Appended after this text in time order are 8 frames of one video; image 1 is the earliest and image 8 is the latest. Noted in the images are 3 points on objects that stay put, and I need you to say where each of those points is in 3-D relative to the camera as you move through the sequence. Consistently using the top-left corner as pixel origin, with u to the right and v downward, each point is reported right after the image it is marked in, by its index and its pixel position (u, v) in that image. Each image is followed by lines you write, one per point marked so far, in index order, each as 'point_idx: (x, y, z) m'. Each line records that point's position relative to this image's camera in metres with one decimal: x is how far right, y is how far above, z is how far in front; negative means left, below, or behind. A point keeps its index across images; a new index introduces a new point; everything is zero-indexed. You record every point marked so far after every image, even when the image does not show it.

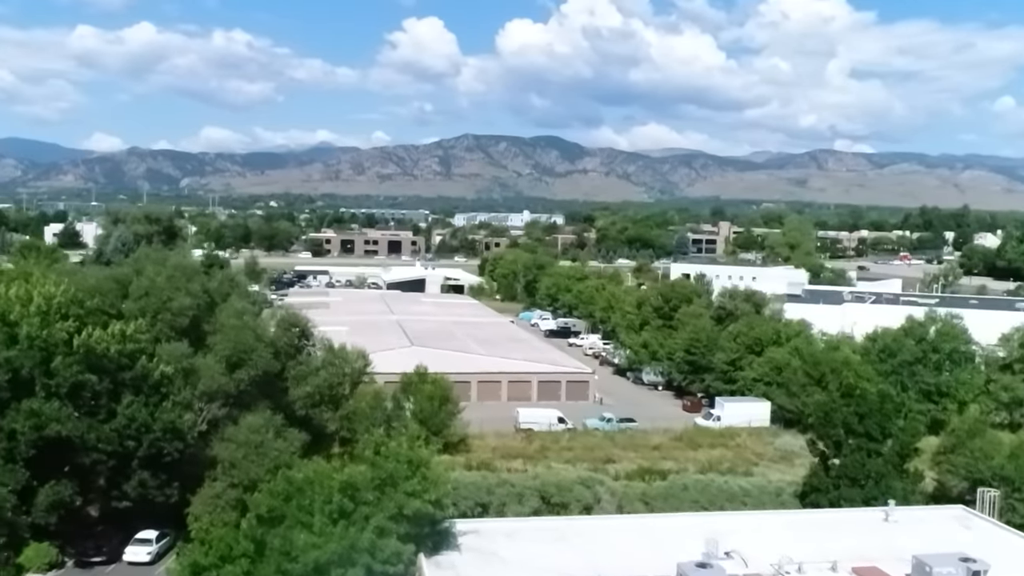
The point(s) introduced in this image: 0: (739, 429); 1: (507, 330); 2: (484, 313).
0: (+2.1, -1.3, +9.5) m
1: (-0.1, -0.6, +14.5) m
2: (-0.5, -0.4, +17.3) m
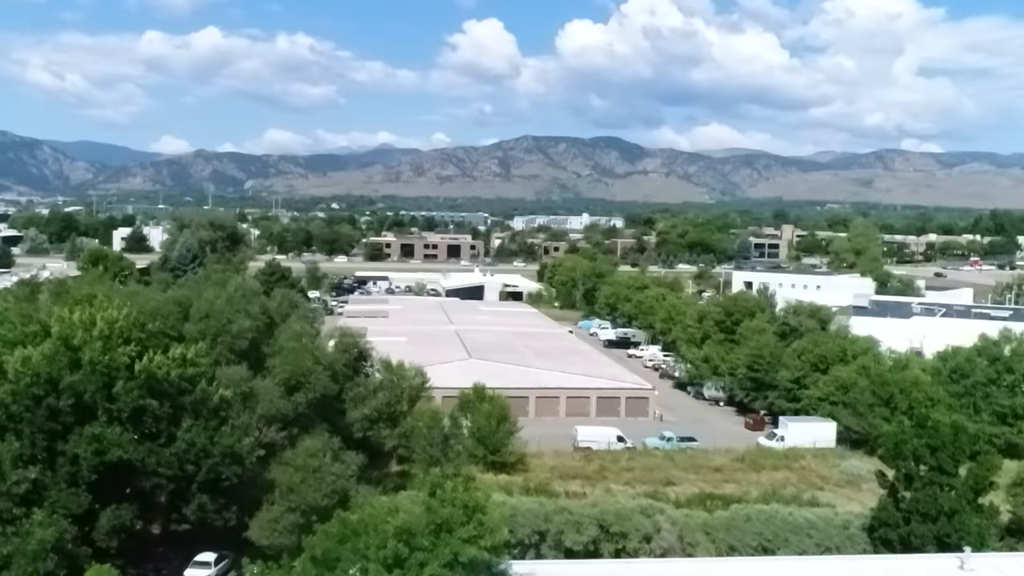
0: (+2.7, -1.5, +9.2) m
1: (+0.8, -0.8, +14.4) m
2: (+0.5, -0.6, +17.2) m
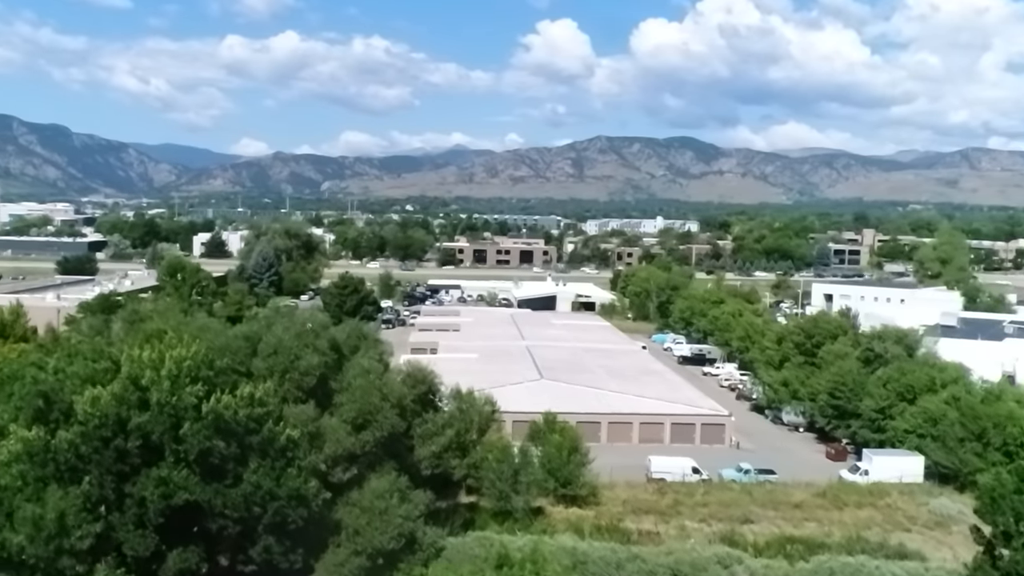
0: (+3.3, -1.7, +8.8) m
1: (+1.8, -1.0, +14.2) m
2: (+1.8, -0.8, +16.9) m
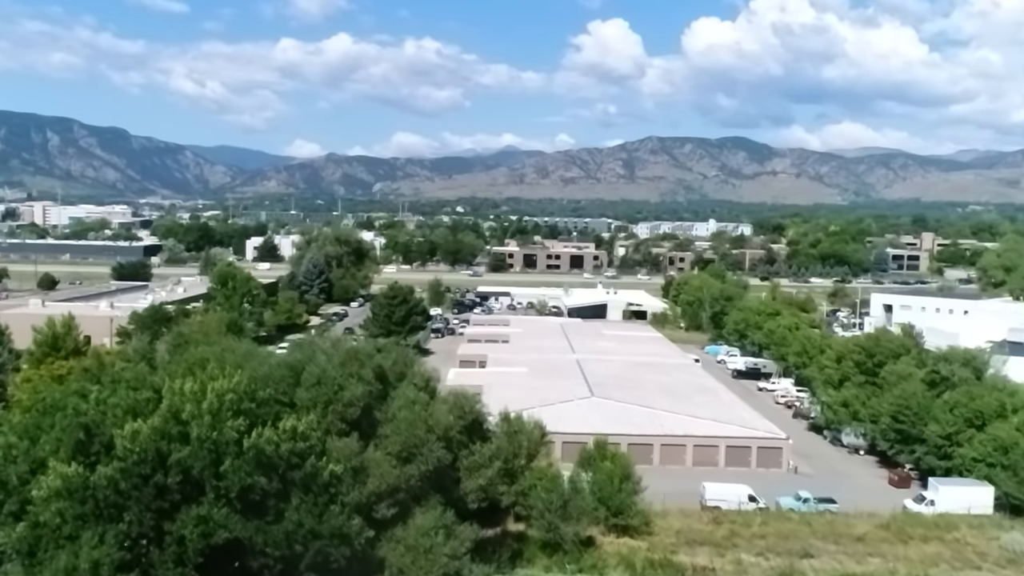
0: (+3.7, -1.9, +8.4) m
1: (+2.5, -1.2, +13.8) m
2: (+2.6, -1.0, +16.6) m
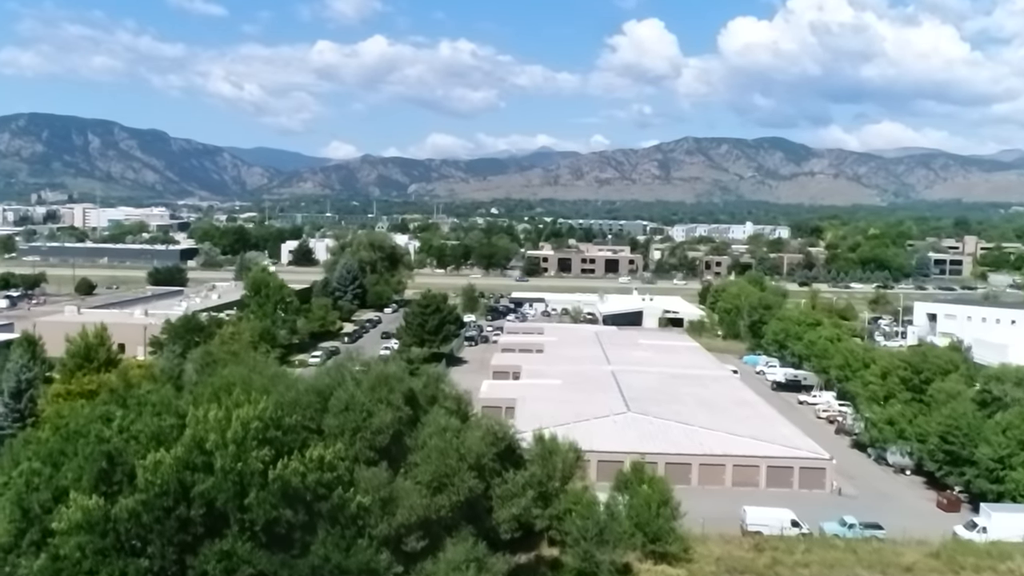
0: (+4.0, -2.1, +8.1) m
1: (+2.9, -1.3, +13.5) m
2: (+3.1, -1.2, +16.3) m
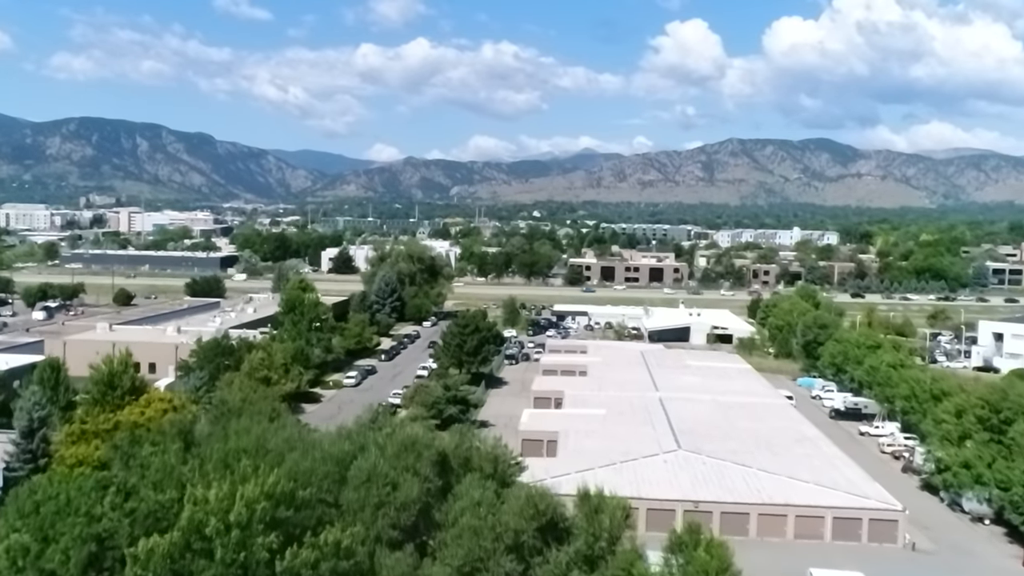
0: (+4.3, -2.4, +7.2) m
1: (+3.5, -1.7, +12.7) m
2: (+3.8, -1.5, +15.4) m
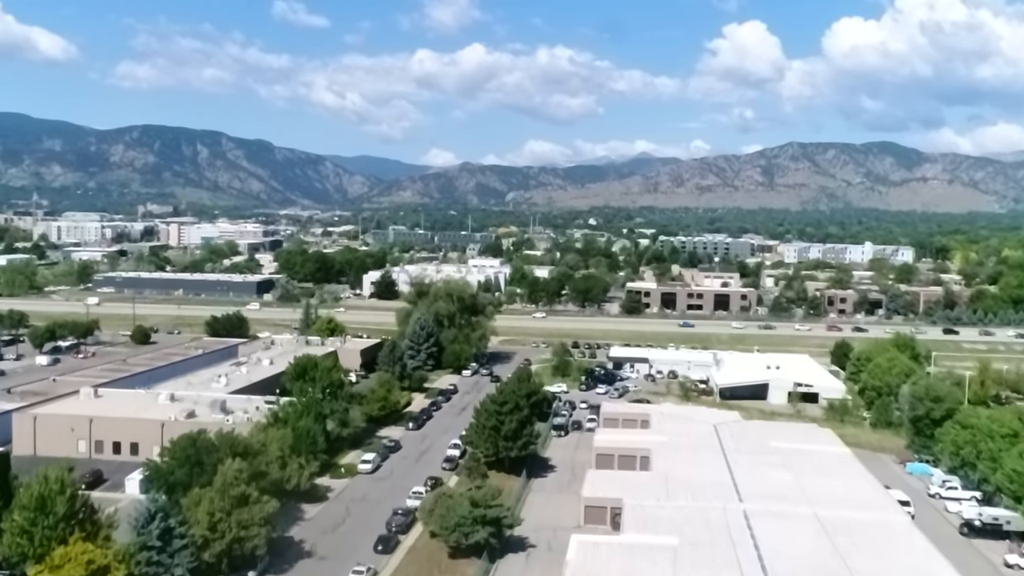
0: (+4.4, -3.3, +4.2) m
1: (+3.9, -2.6, +9.7) m
2: (+4.4, -2.4, +12.4) m
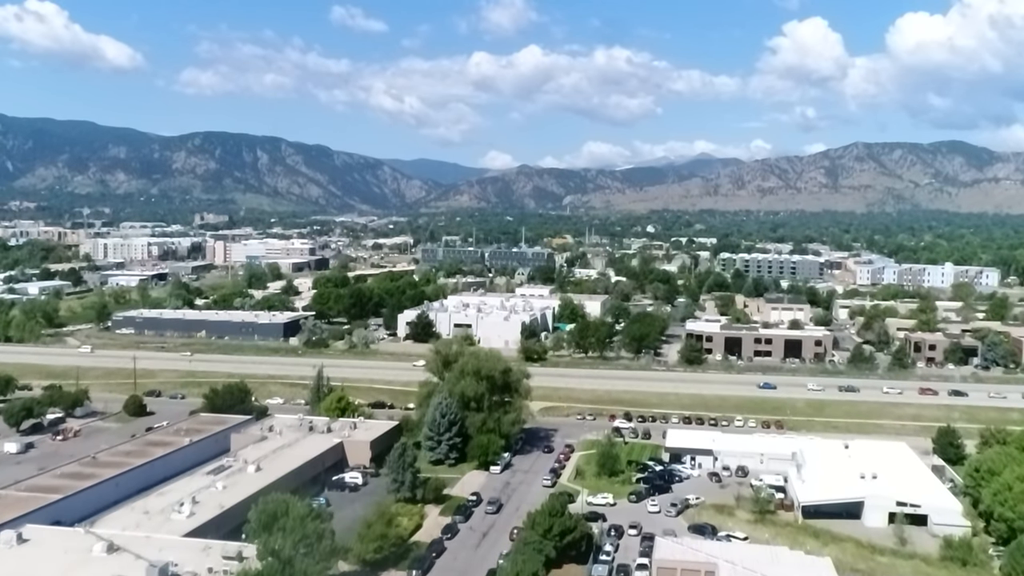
0: (+4.1, -4.7, +0.5) m
1: (+3.9, -4.0, +6.0) m
2: (+4.5, -3.8, +8.7) m
